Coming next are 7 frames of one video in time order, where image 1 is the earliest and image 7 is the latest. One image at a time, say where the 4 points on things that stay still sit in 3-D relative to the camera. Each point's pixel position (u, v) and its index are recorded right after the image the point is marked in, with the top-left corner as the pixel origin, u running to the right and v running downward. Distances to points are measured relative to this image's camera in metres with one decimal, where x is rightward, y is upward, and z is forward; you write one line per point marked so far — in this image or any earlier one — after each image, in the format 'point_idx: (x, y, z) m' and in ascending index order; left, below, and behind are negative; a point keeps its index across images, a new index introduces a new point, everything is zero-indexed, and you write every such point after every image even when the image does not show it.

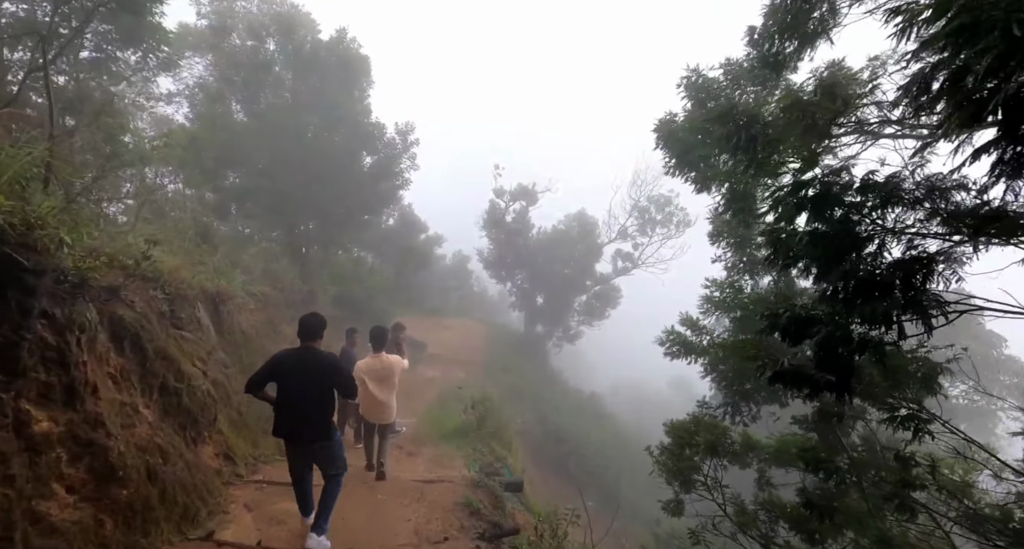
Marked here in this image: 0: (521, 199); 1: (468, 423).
0: (+0.3, +2.7, +19.5) m
1: (-0.6, -2.2, +8.4) m
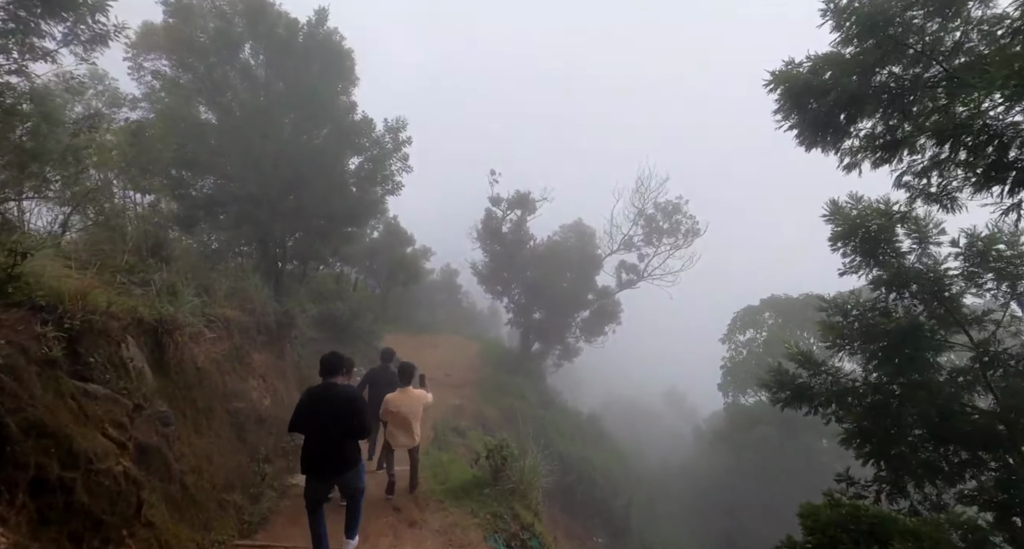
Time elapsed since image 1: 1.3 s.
0: (+0.2, +2.2, +18.1) m
1: (-0.4, -2.4, +6.8) m
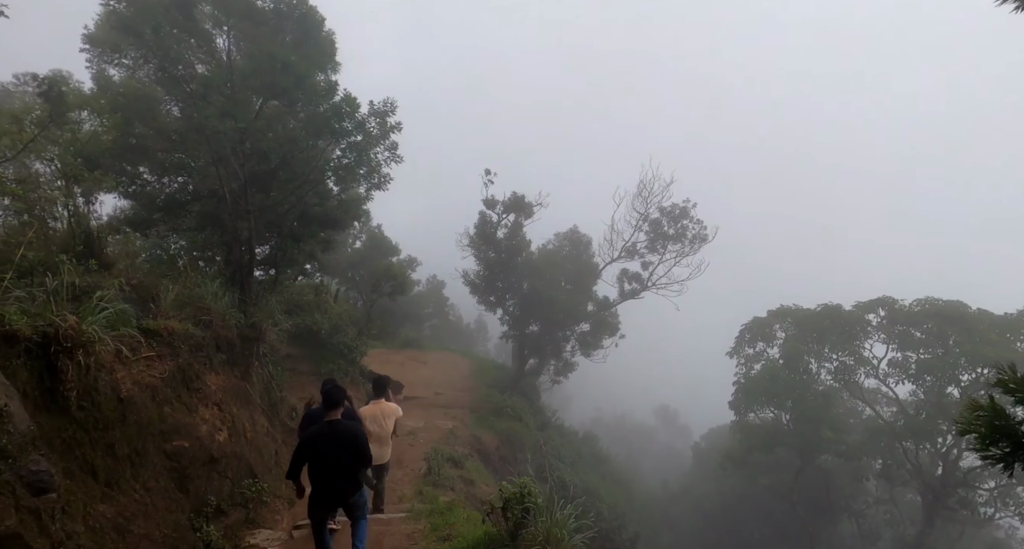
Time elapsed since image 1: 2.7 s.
0: (+0.1, +1.9, +16.7) m
1: (-0.1, -2.4, +5.3) m
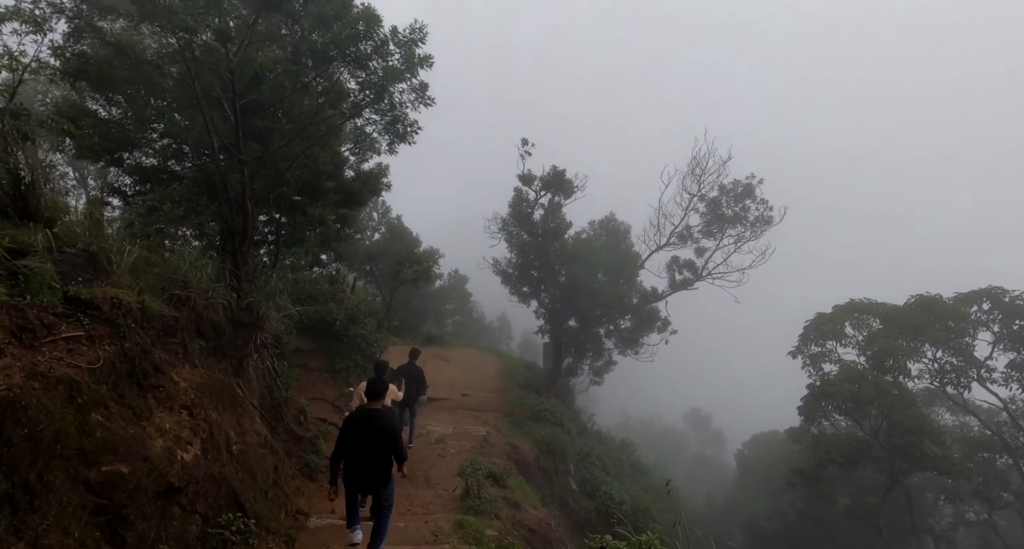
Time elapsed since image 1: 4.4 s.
0: (+1.1, +2.3, +14.8) m
1: (+0.5, -2.0, +3.3) m
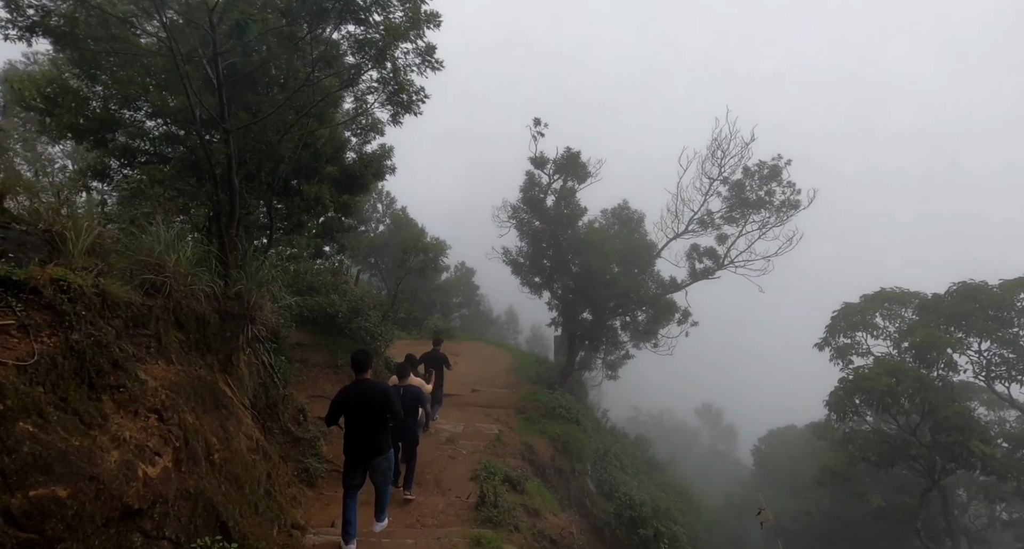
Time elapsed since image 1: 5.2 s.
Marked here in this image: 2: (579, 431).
0: (+1.4, +2.6, +14.0) m
1: (+0.7, -1.9, +2.6) m
2: (+1.6, -3.8, +13.5) m
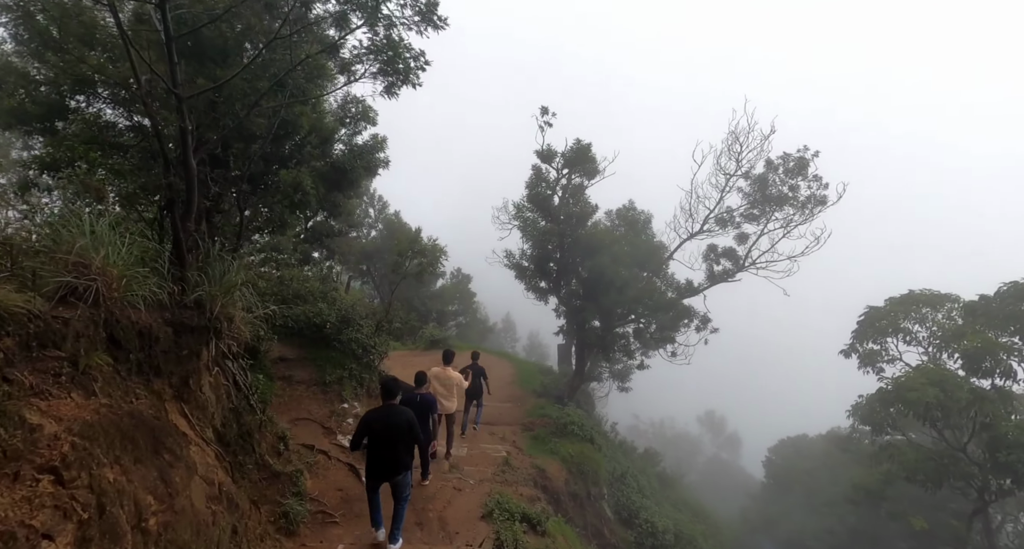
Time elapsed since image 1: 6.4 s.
0: (+1.5, +2.5, +12.8) m
1: (+1.0, -1.8, +1.4) m
2: (+1.8, -3.8, +12.3) m
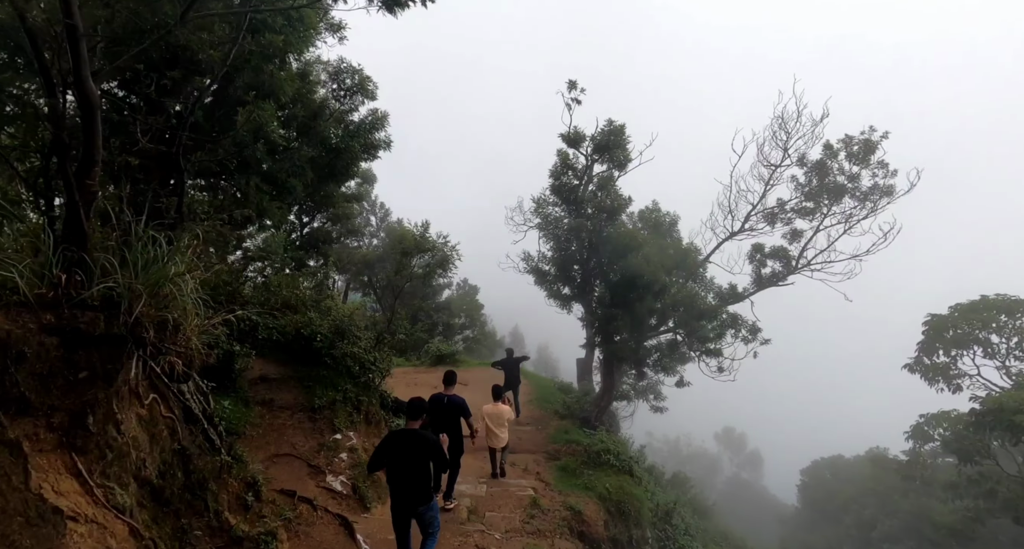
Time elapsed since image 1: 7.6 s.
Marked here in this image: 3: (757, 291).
0: (+1.9, +2.4, +11.1) m
1: (+1.4, -1.6, -0.4) m
2: (+2.2, -3.9, +10.4) m
3: (+5.5, -0.4, +12.6) m
